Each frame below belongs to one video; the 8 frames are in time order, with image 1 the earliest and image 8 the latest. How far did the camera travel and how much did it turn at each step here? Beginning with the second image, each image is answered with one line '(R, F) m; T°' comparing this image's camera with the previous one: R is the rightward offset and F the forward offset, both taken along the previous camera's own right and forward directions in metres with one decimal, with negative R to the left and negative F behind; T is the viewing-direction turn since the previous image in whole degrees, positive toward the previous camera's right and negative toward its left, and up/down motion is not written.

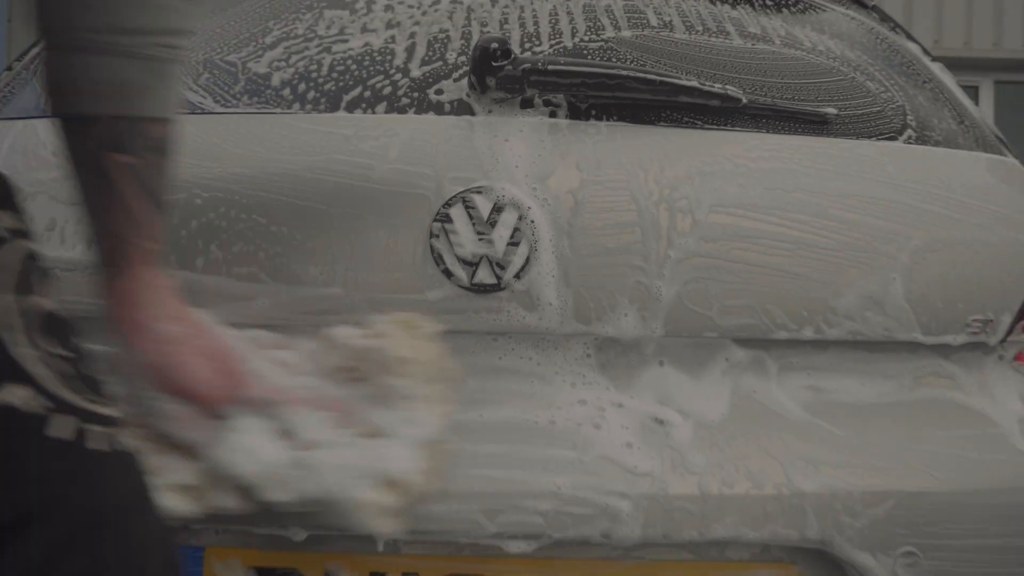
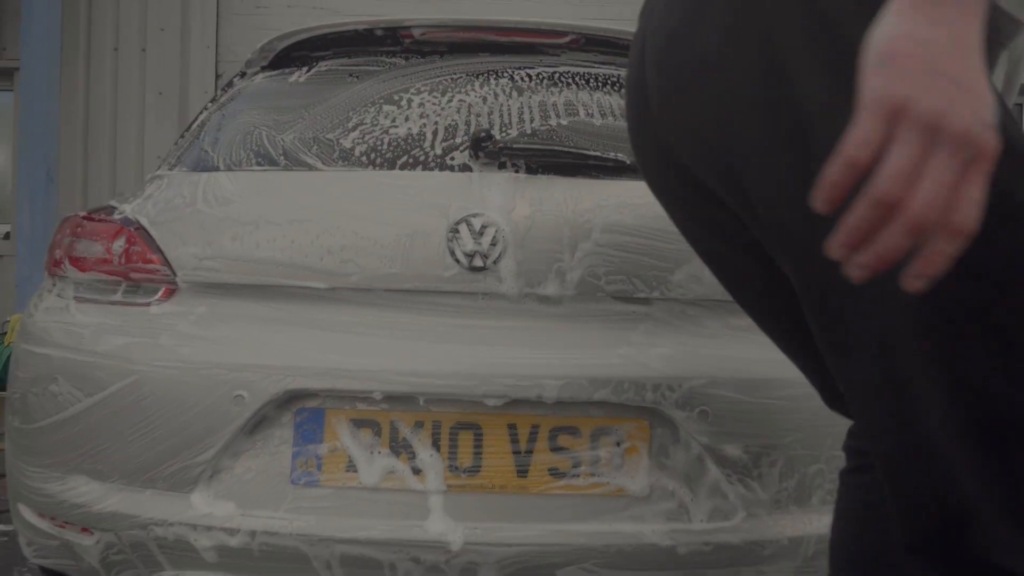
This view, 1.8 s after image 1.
(0.0, -0.6) m; 0°
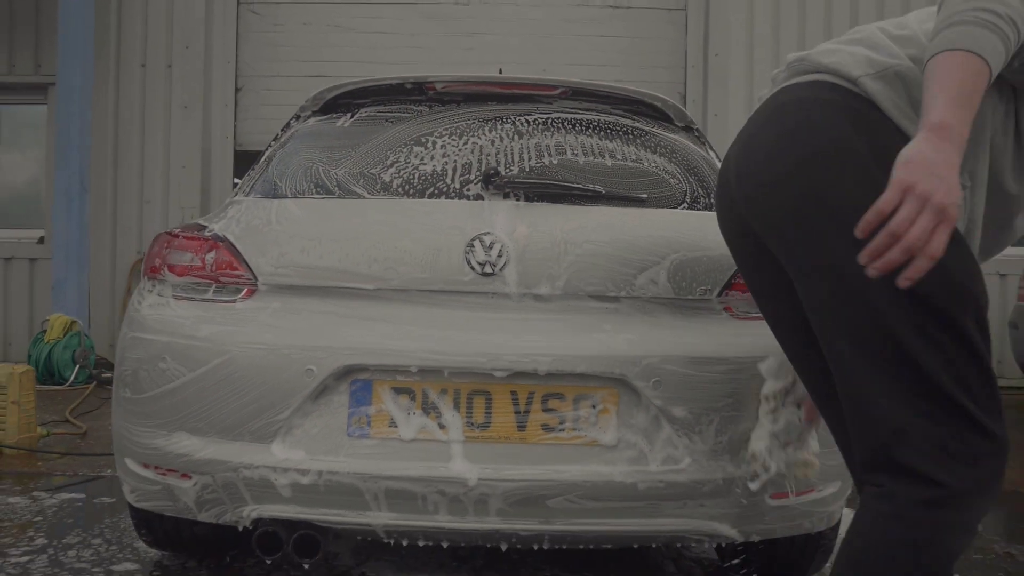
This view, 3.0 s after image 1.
(0.0, -0.4) m; 0°
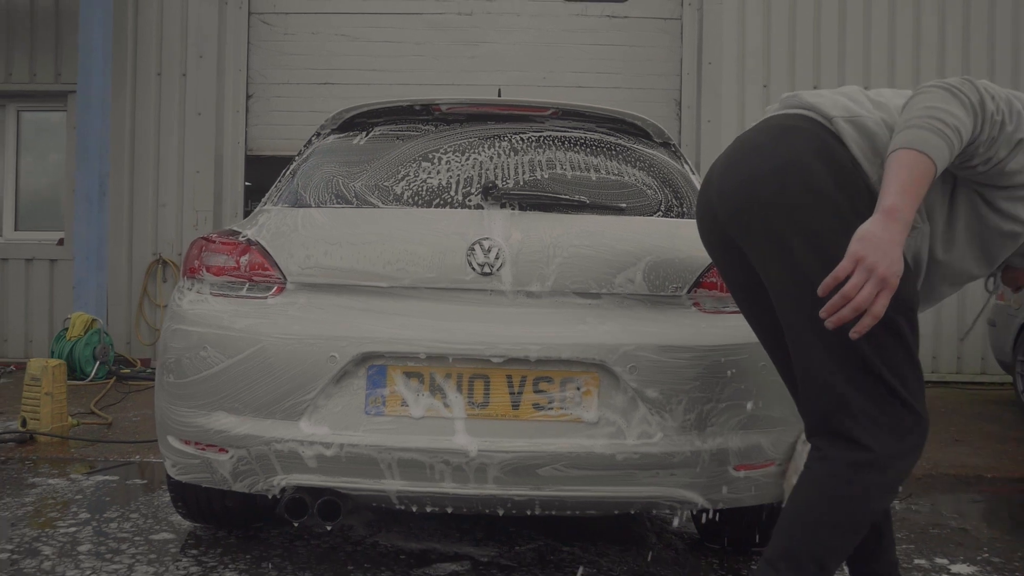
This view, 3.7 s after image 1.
(0.0, -0.3) m; 0°
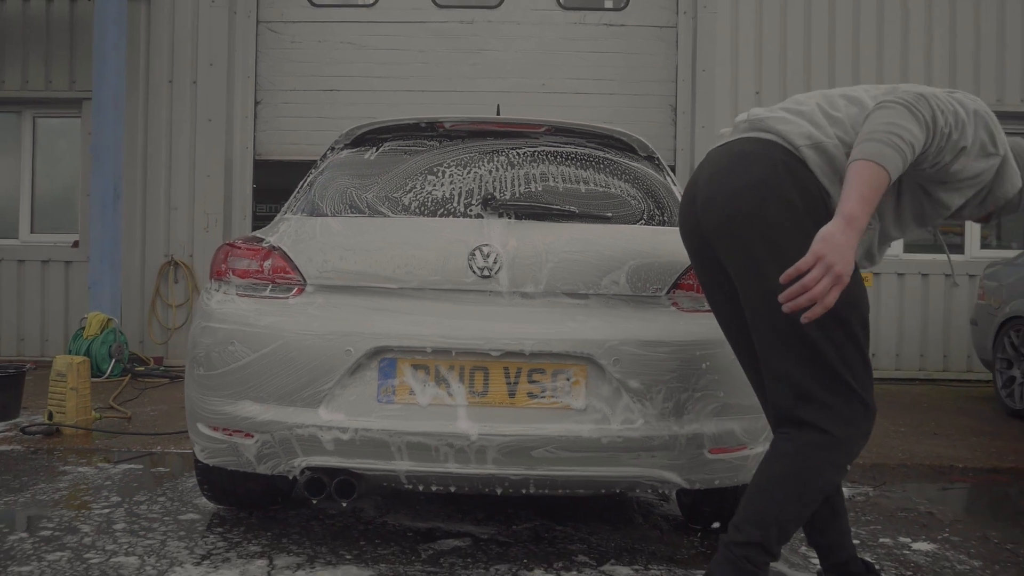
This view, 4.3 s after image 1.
(0.0, -0.2) m; 0°
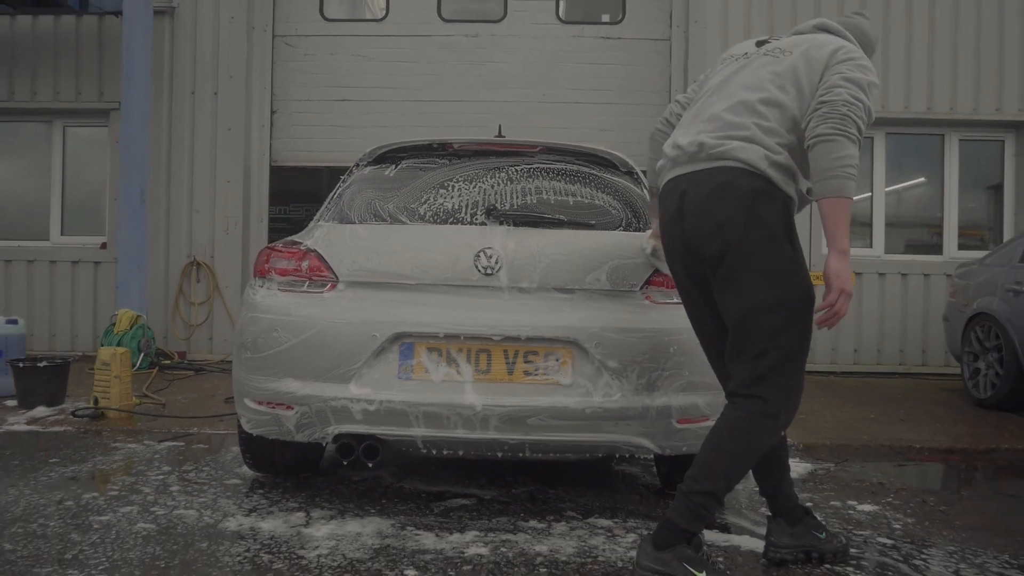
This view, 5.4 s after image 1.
(0.0, -0.5) m; 0°
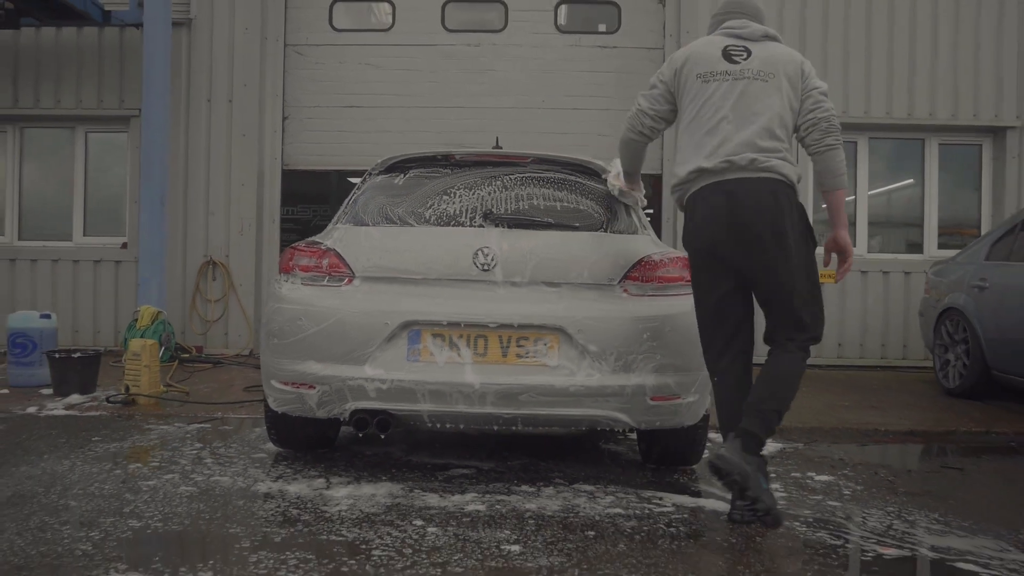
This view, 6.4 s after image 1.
(0.0, -0.4) m; 0°
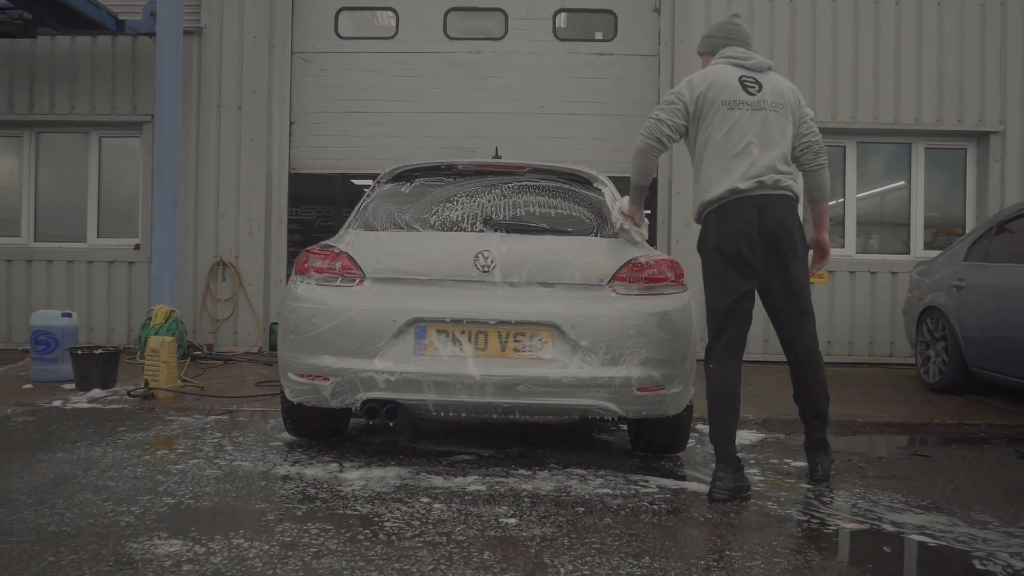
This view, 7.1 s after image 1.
(0.0, -0.3) m; 0°
